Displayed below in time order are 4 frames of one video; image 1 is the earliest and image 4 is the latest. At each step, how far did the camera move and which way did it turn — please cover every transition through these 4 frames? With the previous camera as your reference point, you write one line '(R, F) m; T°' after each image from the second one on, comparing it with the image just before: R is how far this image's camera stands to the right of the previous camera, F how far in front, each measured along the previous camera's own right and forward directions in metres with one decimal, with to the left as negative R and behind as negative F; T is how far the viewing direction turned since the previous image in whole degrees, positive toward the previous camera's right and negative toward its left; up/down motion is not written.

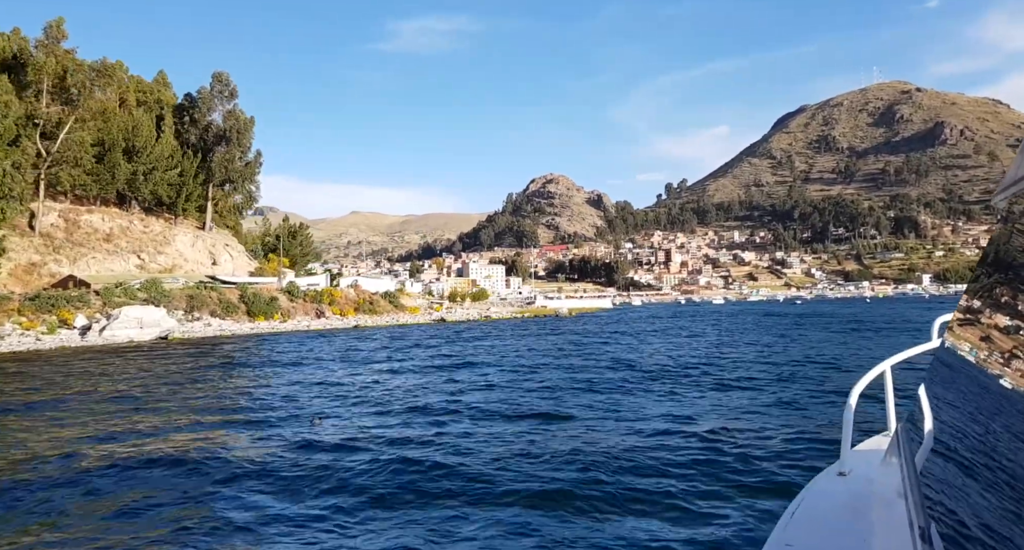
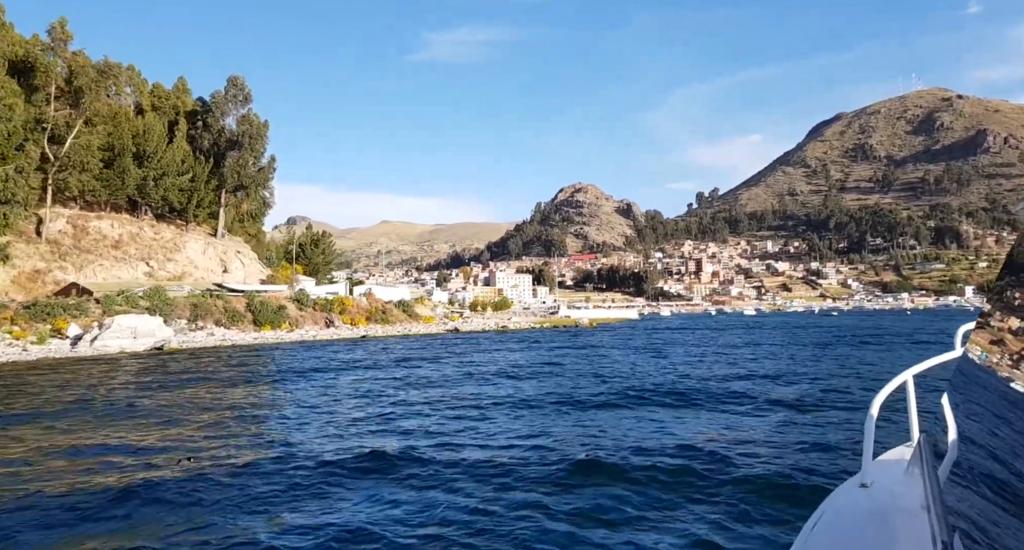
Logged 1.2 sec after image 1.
(+0.8, +1.7) m; -2°
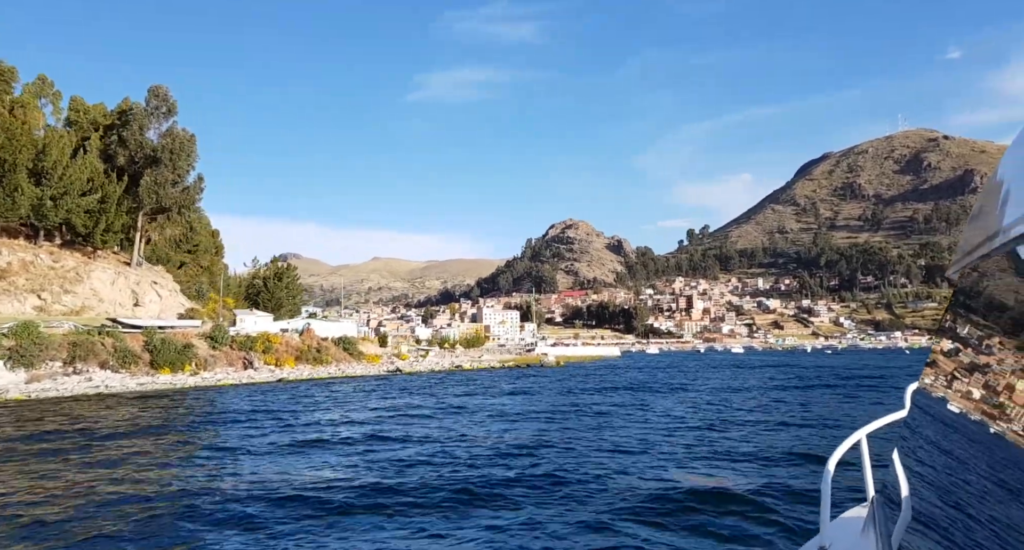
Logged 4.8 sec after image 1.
(+2.0, +6.1) m; 0°
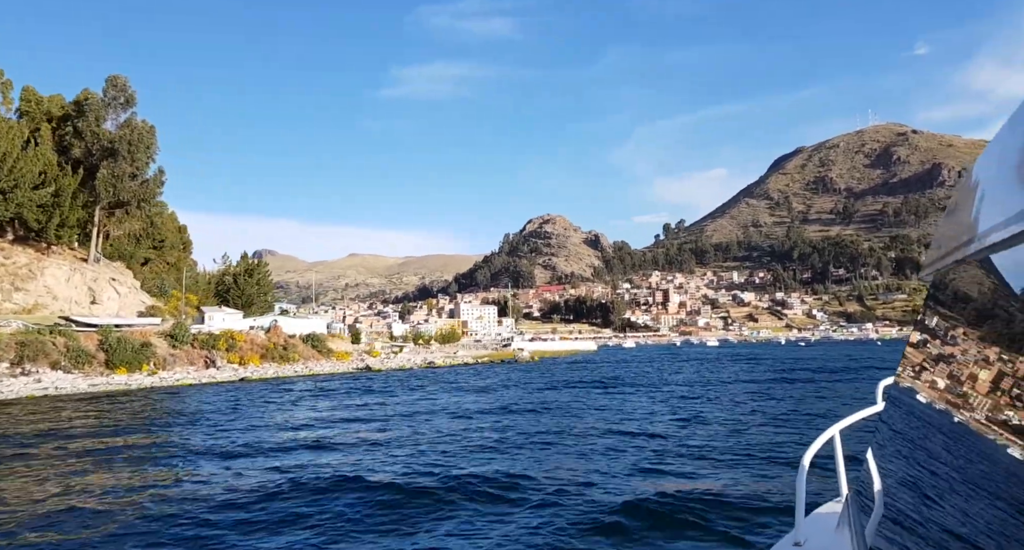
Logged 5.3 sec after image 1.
(+0.2, +1.1) m; +2°
